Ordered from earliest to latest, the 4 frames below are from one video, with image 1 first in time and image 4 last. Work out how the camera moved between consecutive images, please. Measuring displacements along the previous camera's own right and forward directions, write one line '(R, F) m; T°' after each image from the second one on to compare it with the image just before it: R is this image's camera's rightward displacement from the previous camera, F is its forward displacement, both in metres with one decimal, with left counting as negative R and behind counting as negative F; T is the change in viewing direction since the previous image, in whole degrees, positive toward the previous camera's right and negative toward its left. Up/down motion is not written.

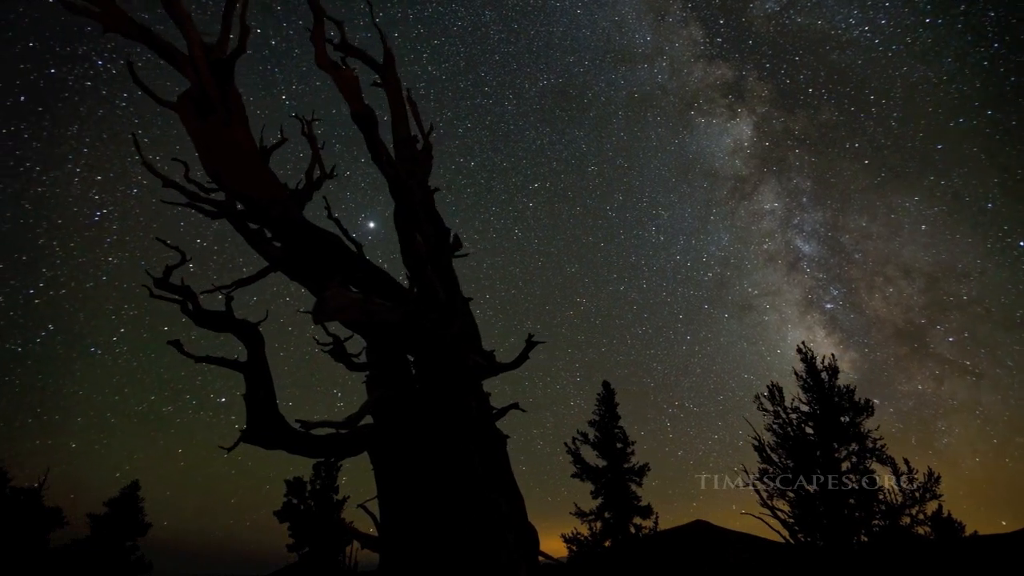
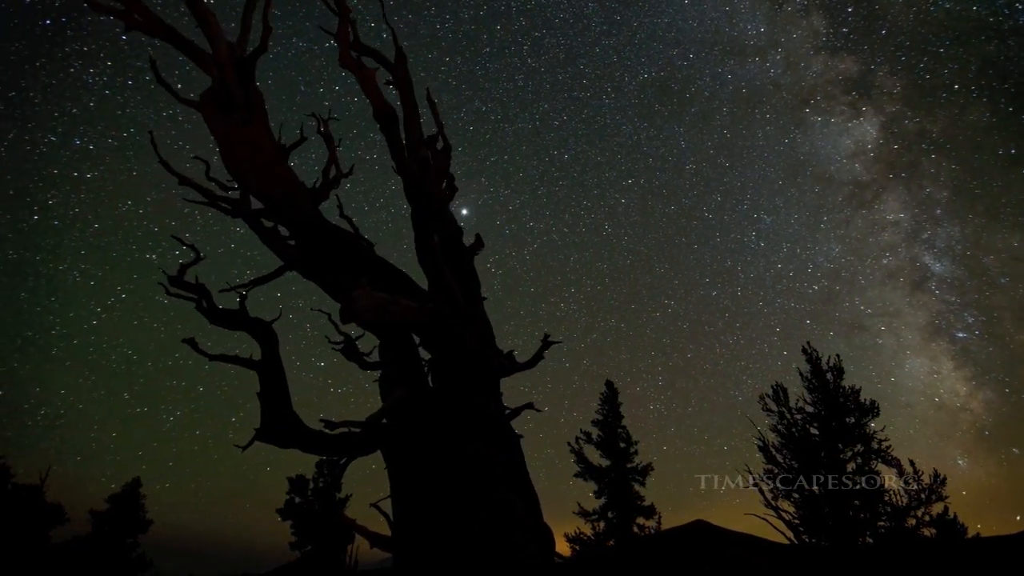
(-2.2, +0.9) m; 0°
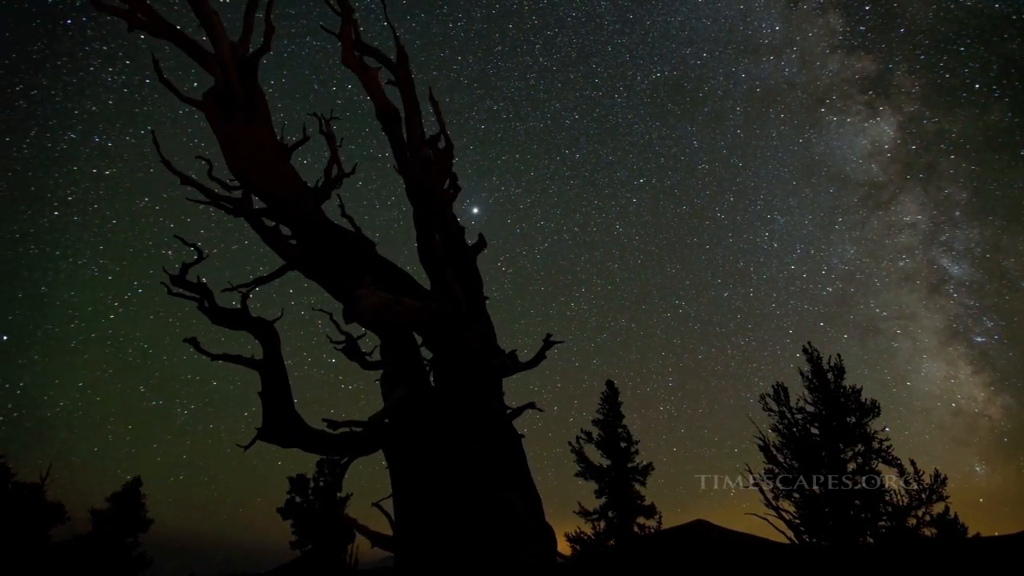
(-0.3, +0.1) m; 0°
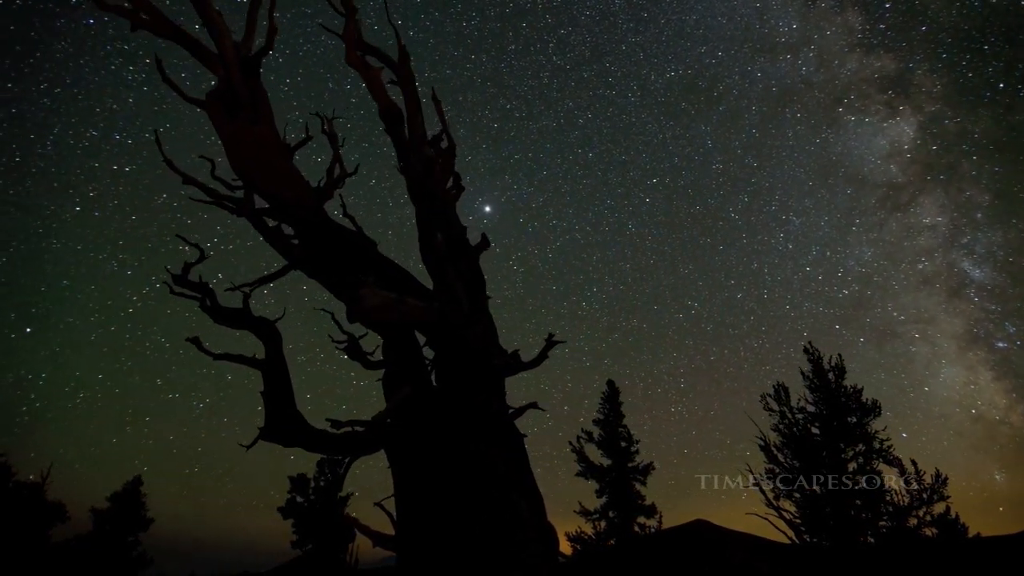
(-0.3, +0.2) m; 0°
